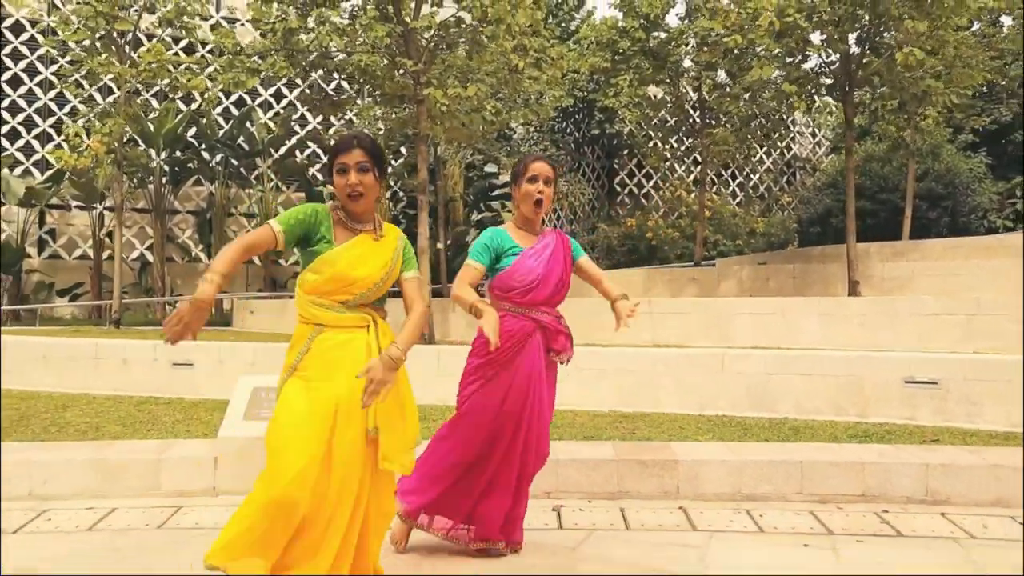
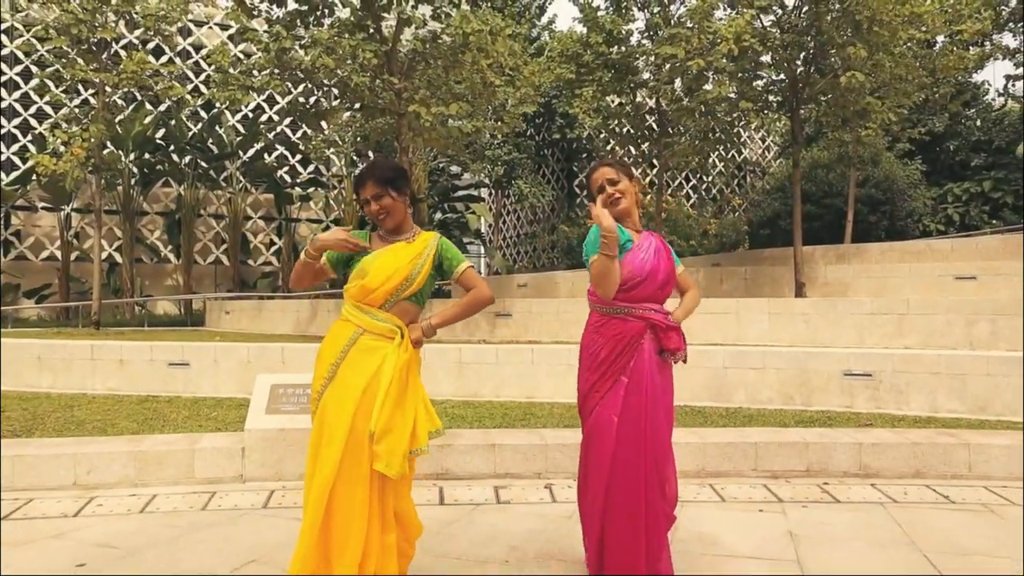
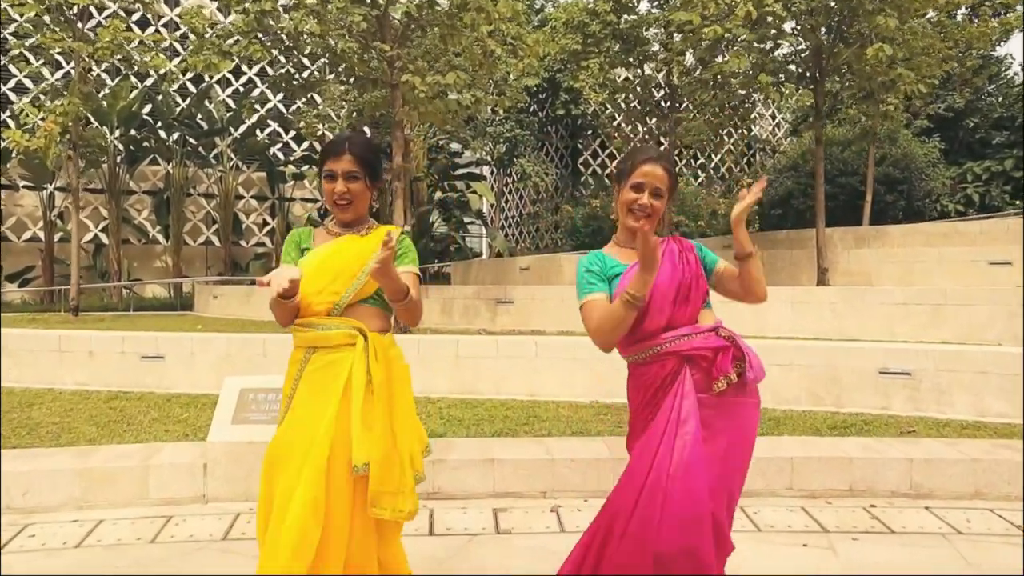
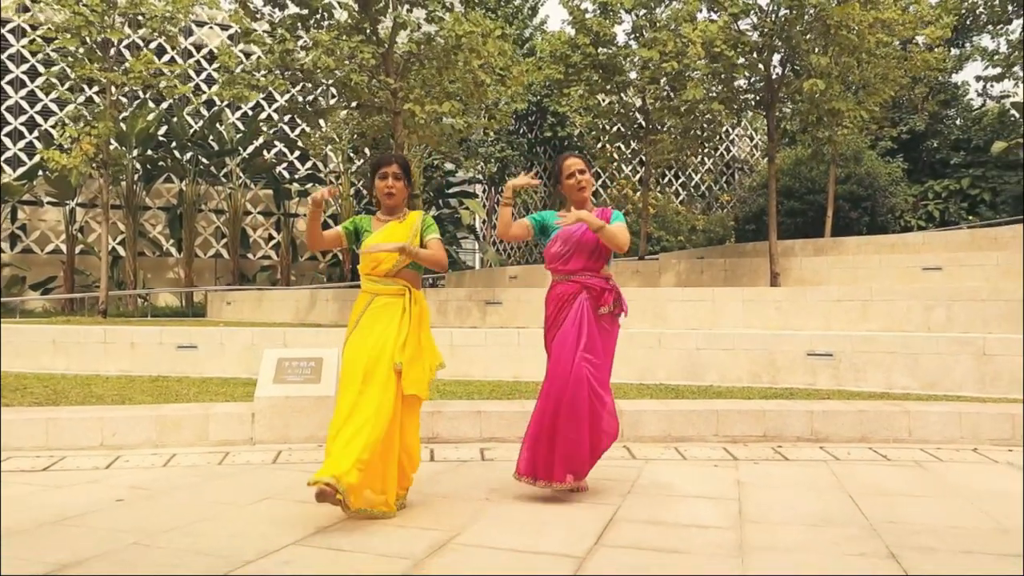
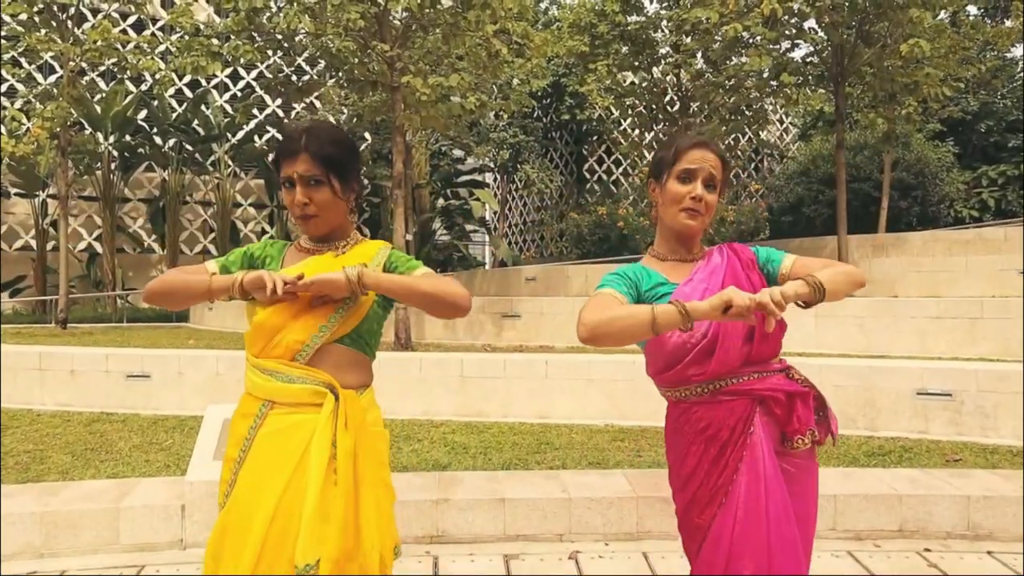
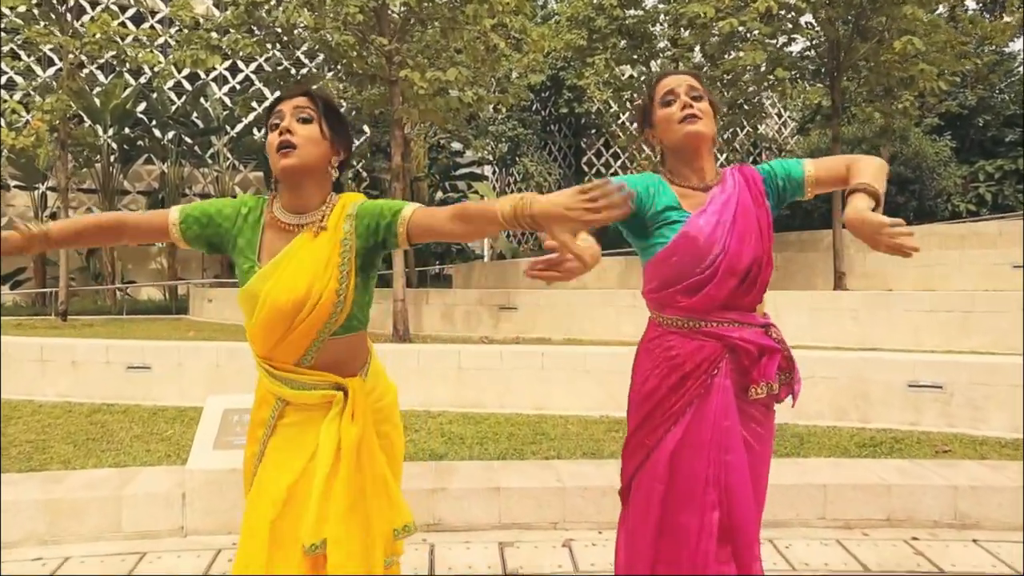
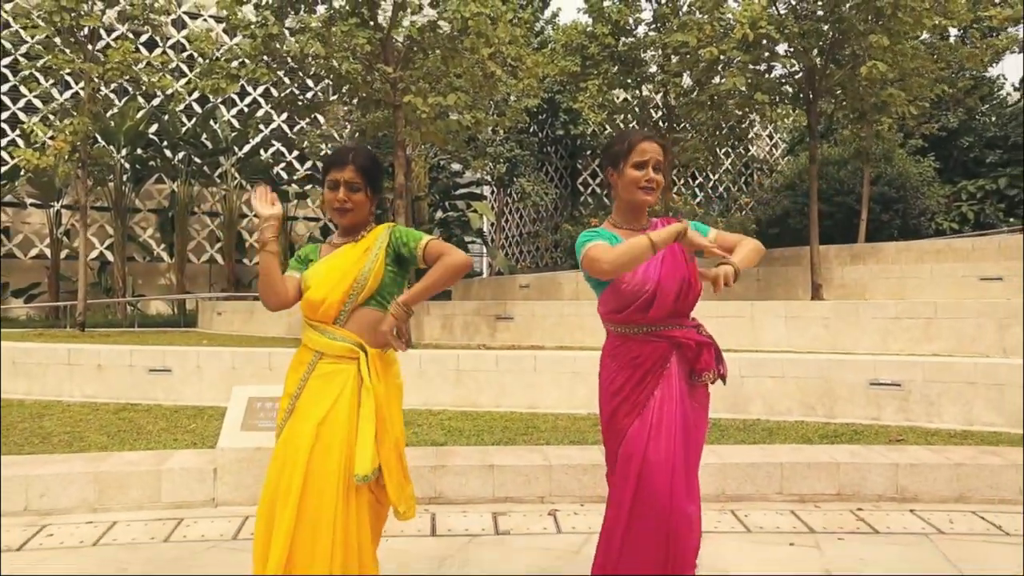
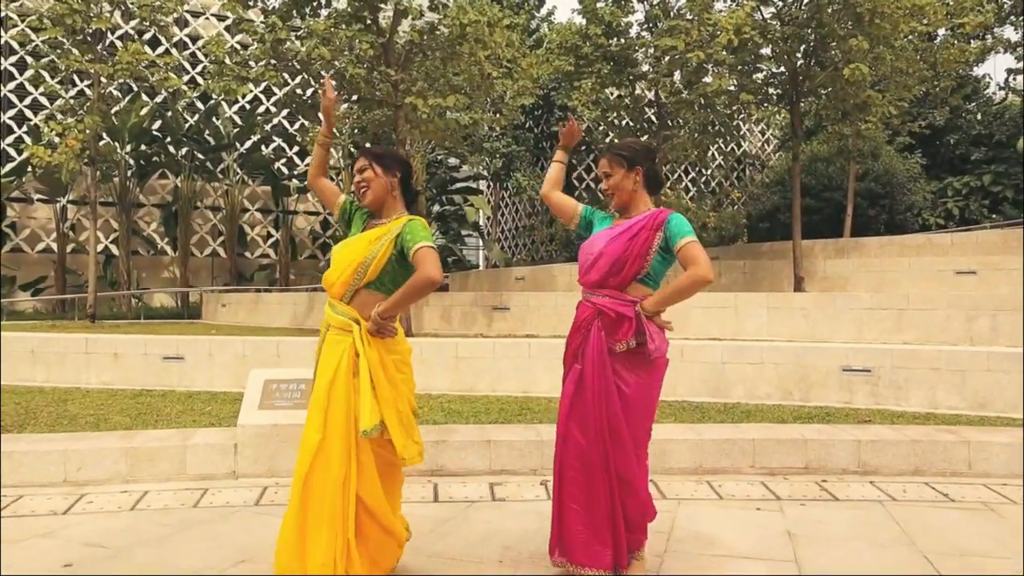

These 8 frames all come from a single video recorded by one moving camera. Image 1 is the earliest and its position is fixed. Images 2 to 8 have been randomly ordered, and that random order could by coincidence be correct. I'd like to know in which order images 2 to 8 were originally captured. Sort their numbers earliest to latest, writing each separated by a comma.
4, 3, 6, 5, 7, 2, 8
